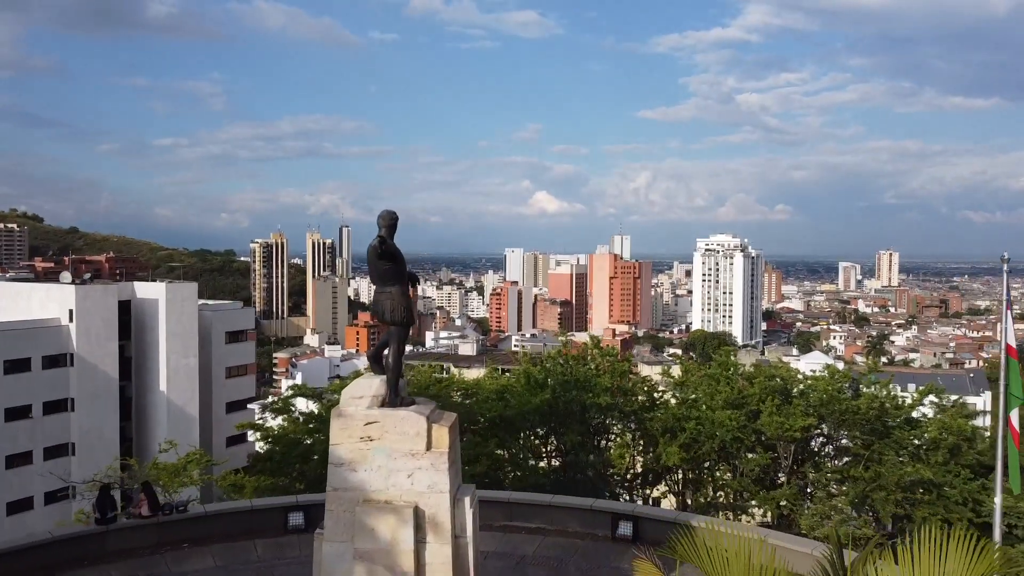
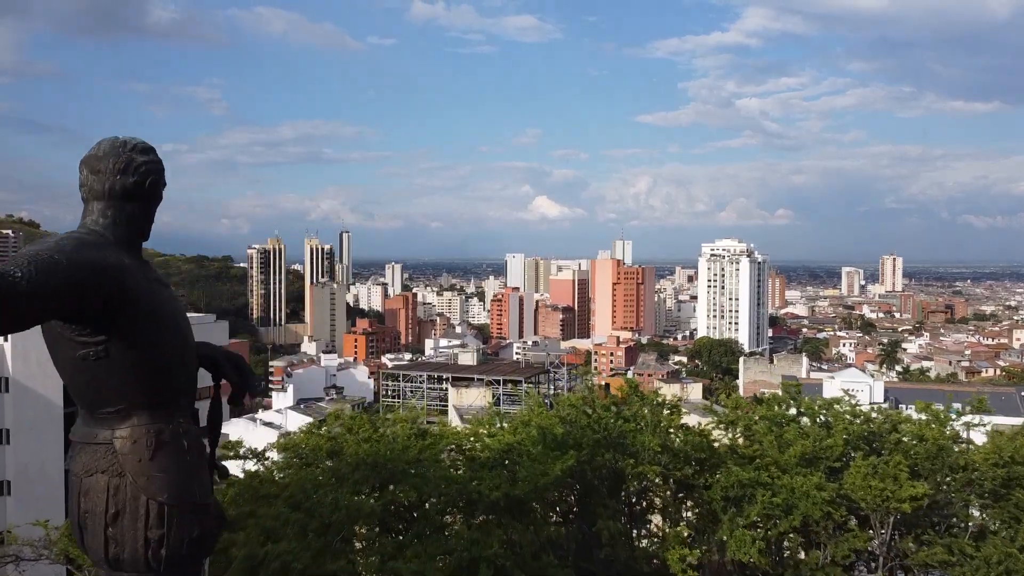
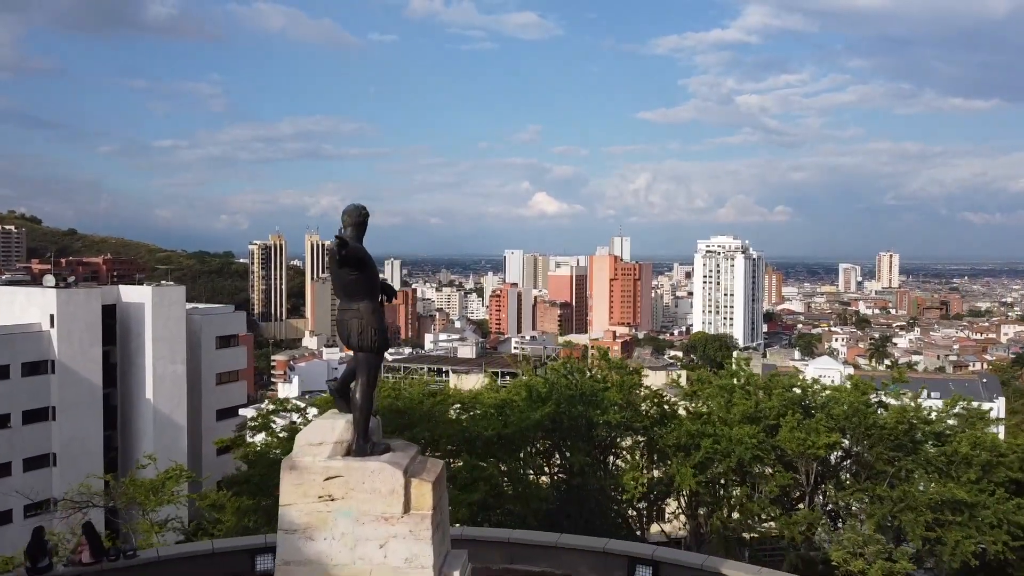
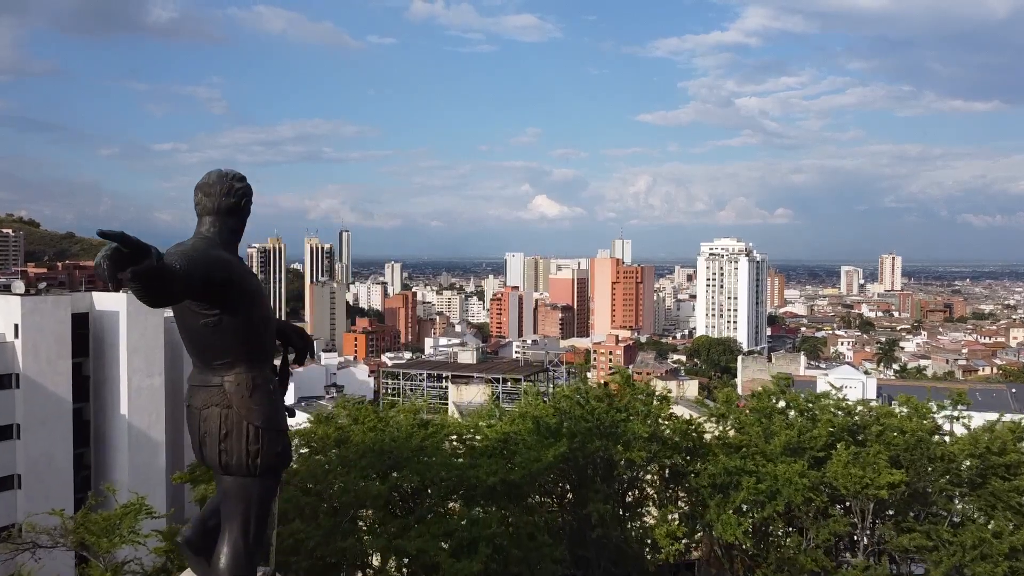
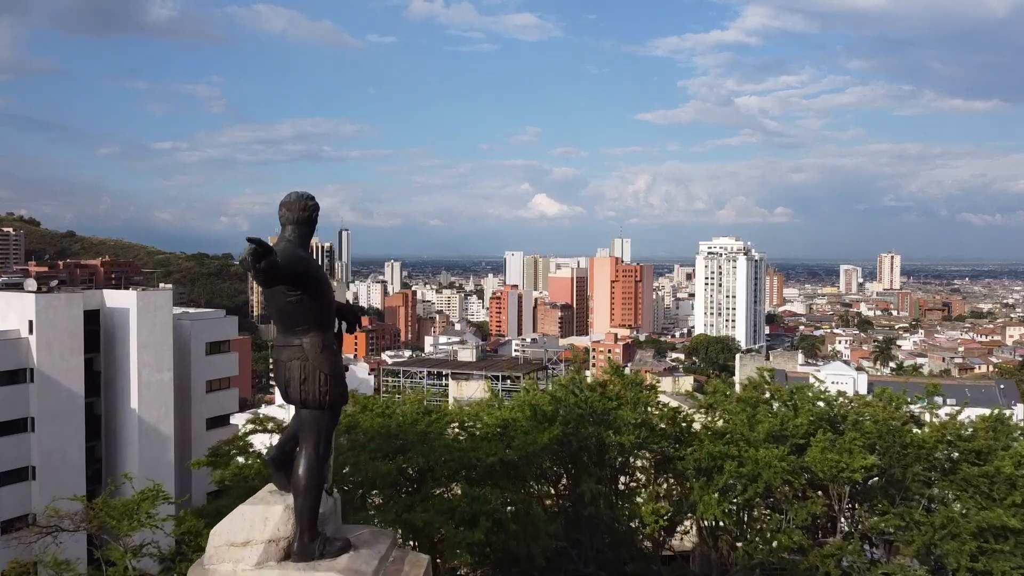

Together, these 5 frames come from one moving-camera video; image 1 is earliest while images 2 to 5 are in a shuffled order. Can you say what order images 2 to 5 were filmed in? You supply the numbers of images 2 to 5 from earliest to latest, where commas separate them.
3, 5, 4, 2
